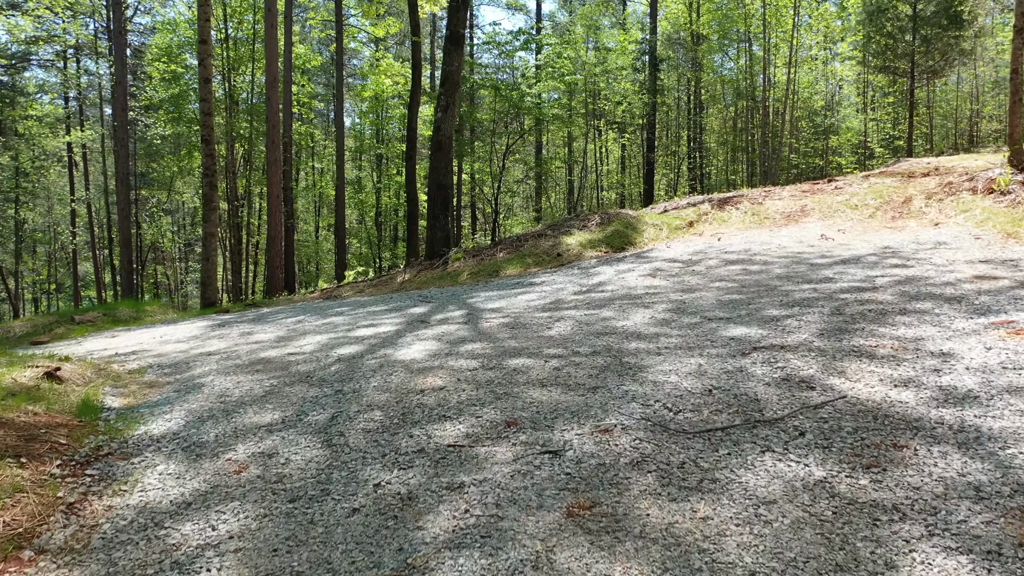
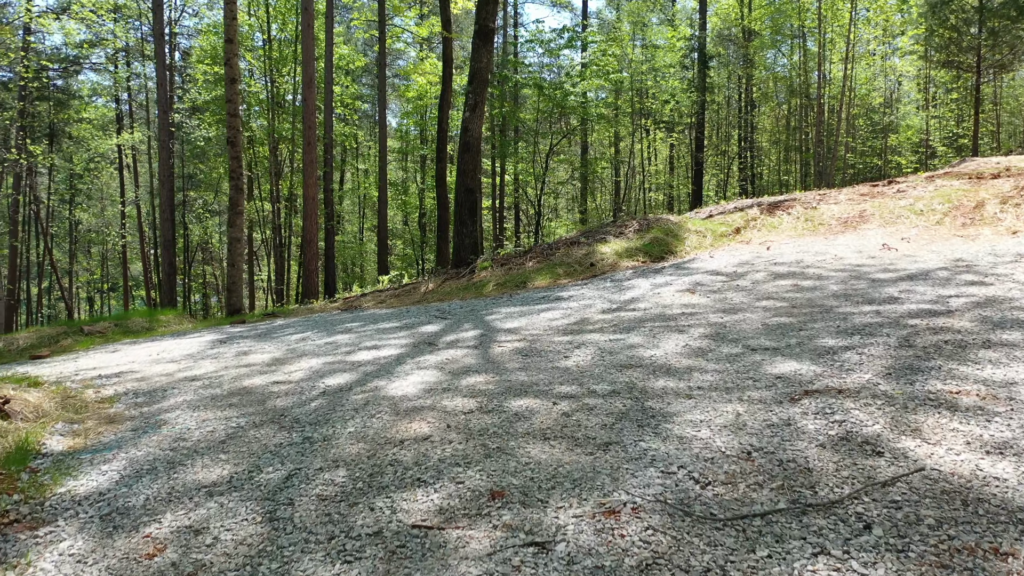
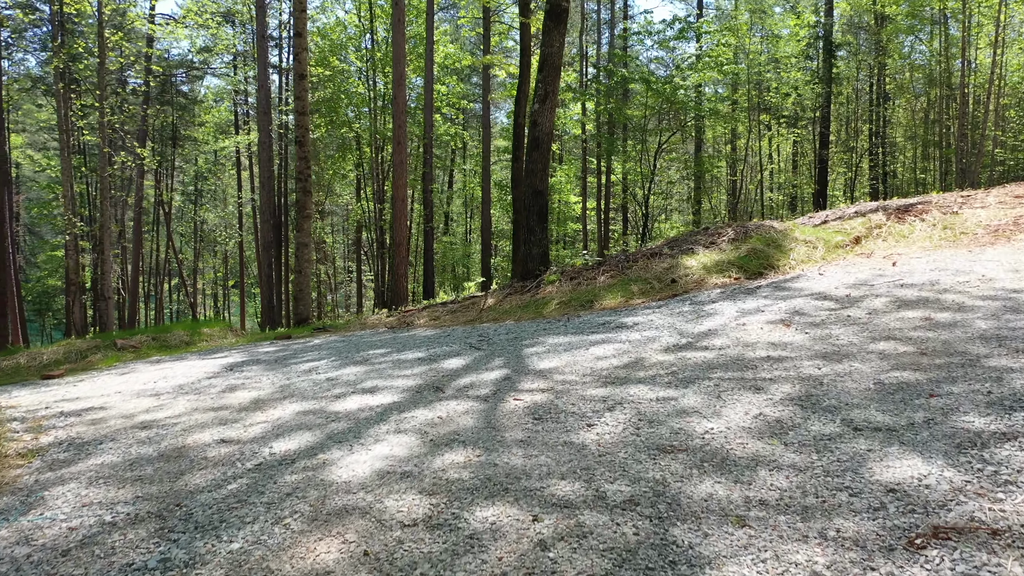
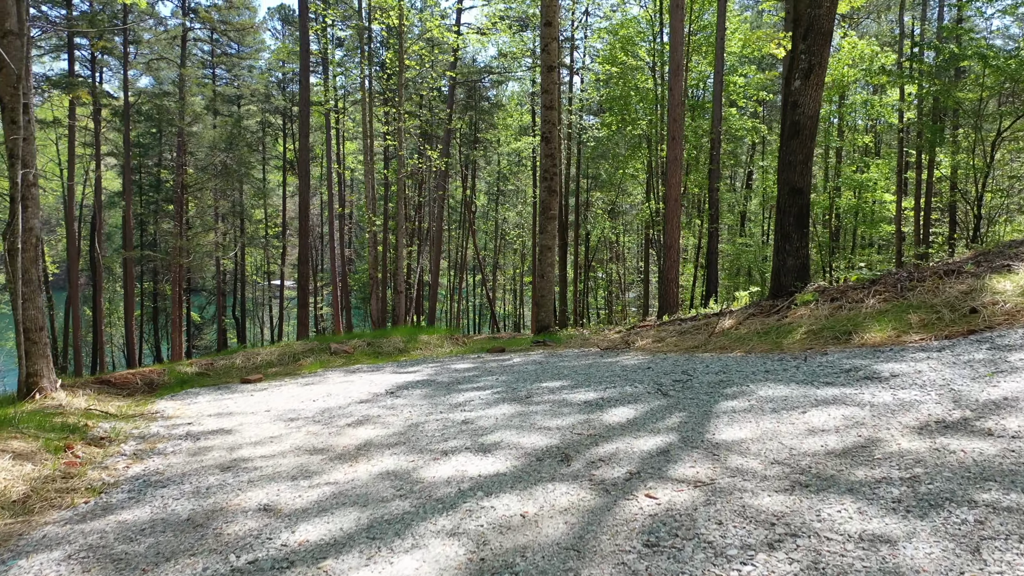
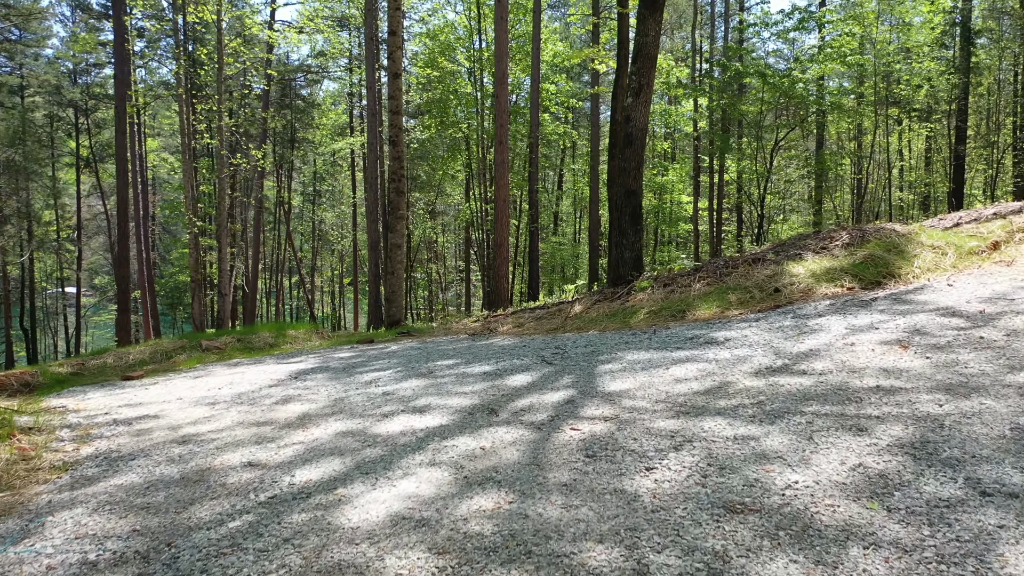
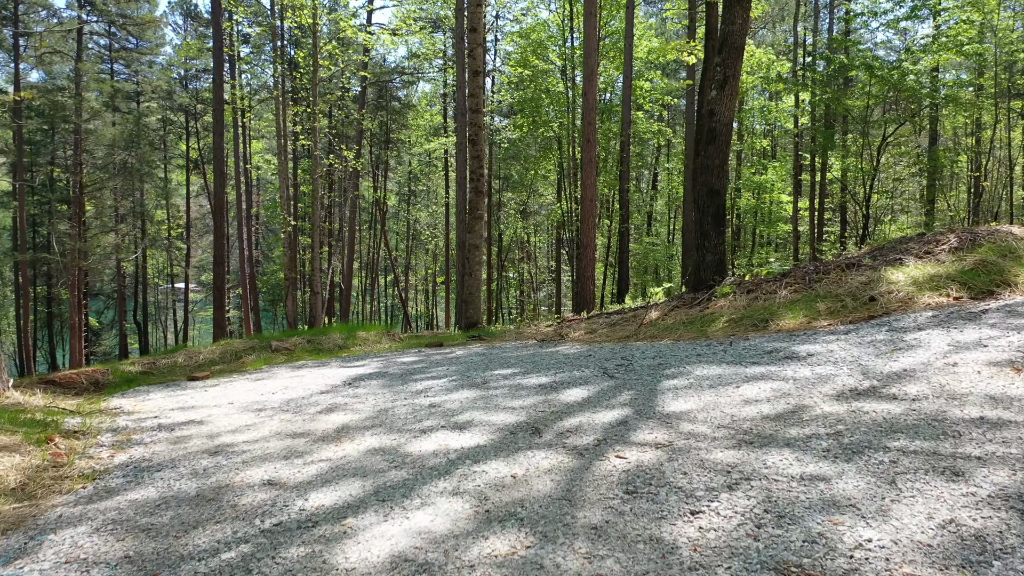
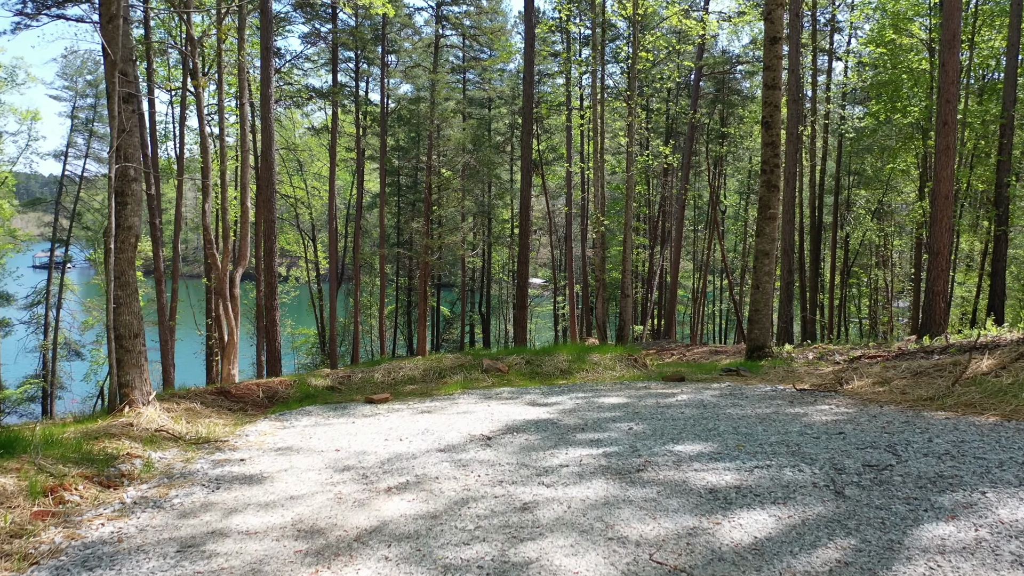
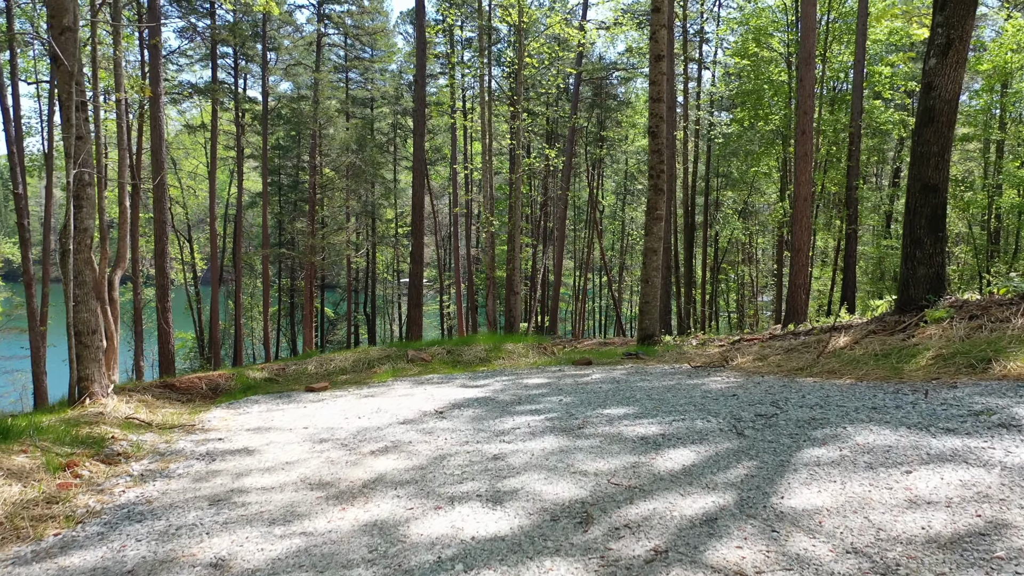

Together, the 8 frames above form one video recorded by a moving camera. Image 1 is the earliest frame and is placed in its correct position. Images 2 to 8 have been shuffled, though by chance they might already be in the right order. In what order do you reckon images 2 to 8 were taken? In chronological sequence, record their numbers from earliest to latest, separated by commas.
2, 3, 5, 6, 4, 8, 7
